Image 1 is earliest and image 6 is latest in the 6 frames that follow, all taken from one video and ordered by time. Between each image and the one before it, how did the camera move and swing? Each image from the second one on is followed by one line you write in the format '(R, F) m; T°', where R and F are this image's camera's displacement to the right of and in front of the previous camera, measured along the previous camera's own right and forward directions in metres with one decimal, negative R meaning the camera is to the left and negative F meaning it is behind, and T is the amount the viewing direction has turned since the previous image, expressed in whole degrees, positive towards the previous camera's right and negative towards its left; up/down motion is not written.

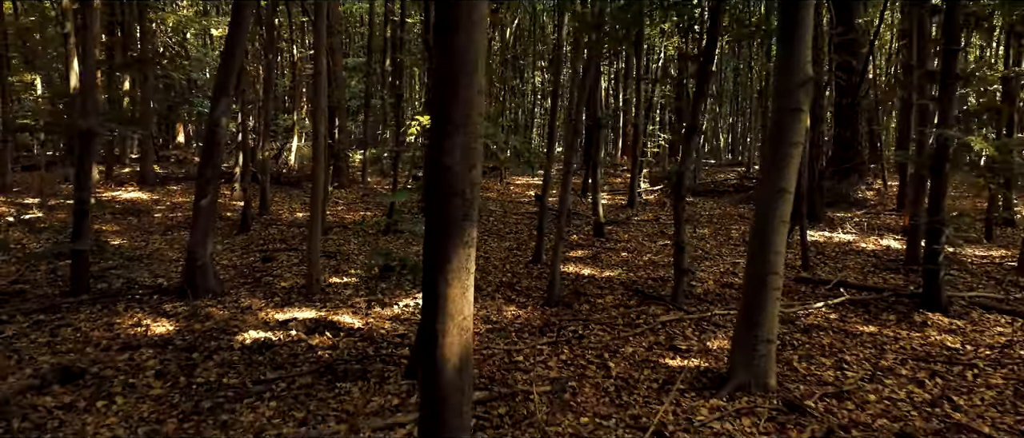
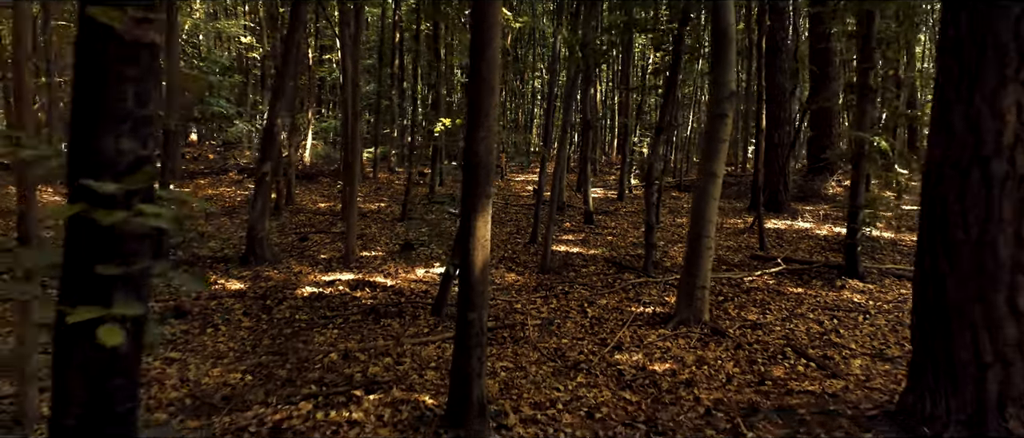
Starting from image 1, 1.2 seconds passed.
(0.0, -1.6) m; 0°
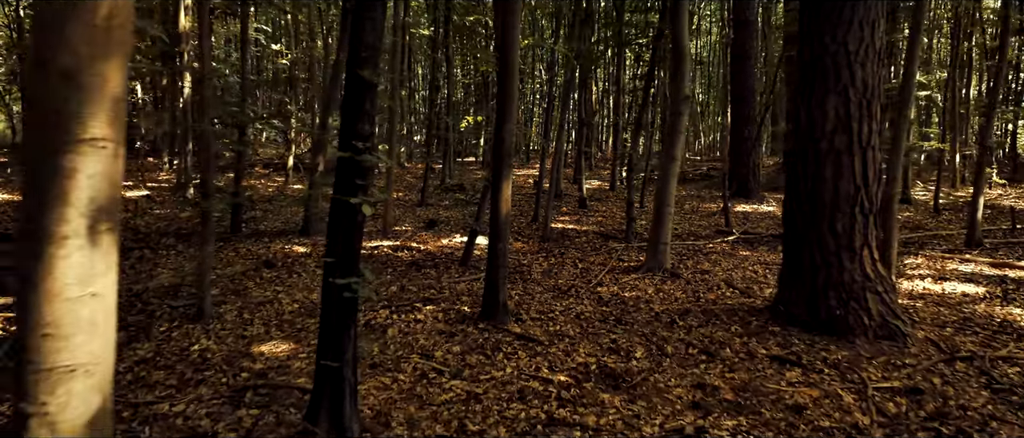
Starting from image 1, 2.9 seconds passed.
(-0.1, -2.0) m; 0°
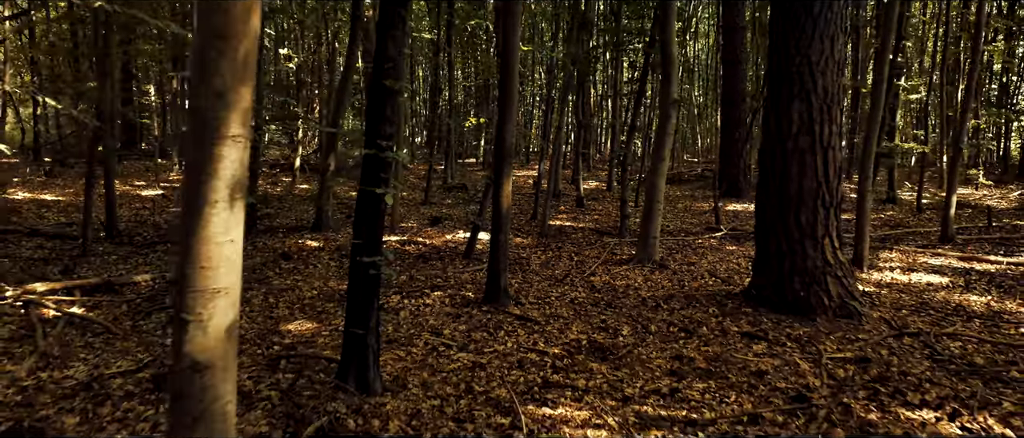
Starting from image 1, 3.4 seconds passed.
(0.0, -0.6) m; 0°
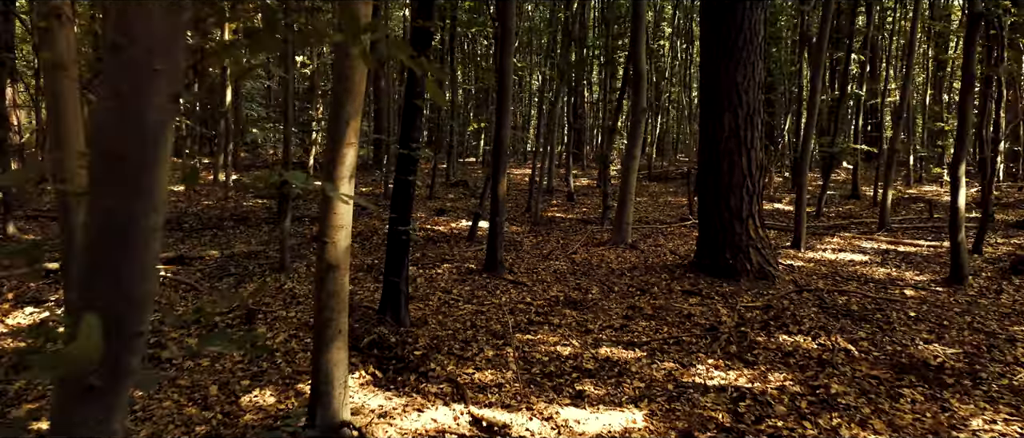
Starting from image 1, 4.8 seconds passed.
(+0.1, -1.7) m; 0°
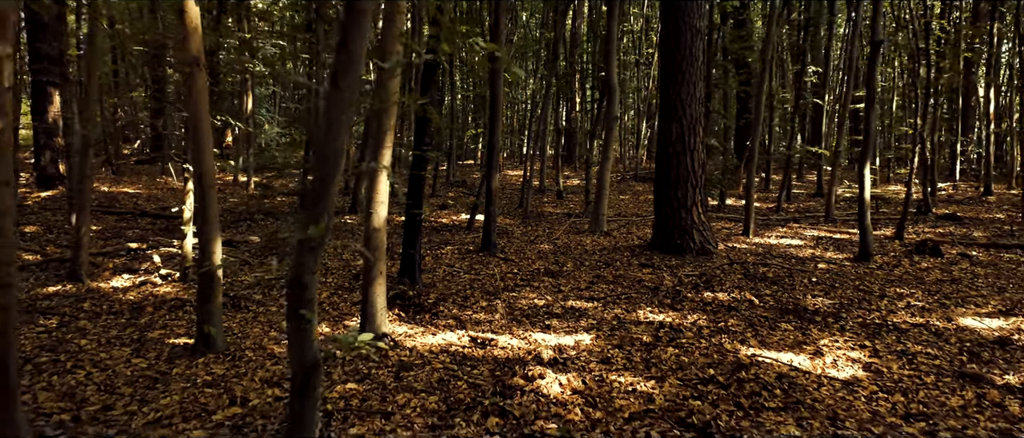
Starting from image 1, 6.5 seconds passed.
(+0.1, -1.8) m; 0°
